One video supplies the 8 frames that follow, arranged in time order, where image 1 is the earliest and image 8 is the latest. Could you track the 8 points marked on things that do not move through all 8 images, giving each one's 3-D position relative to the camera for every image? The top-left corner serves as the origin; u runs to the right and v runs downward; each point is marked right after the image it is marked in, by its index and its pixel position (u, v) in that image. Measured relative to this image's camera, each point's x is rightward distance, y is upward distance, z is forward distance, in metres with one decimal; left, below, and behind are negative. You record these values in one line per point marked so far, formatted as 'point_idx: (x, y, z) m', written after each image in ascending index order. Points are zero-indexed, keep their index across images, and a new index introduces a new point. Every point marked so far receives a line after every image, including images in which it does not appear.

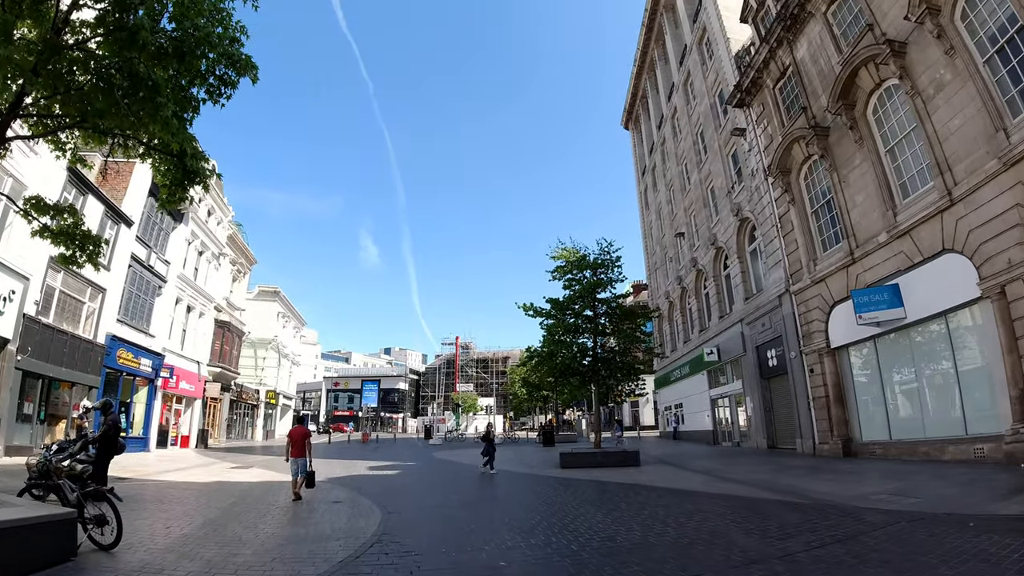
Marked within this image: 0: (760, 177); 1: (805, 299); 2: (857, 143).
0: (+9.5, +4.3, +19.9) m
1: (+9.7, -0.3, +17.2) m
2: (+10.5, +4.4, +15.8) m
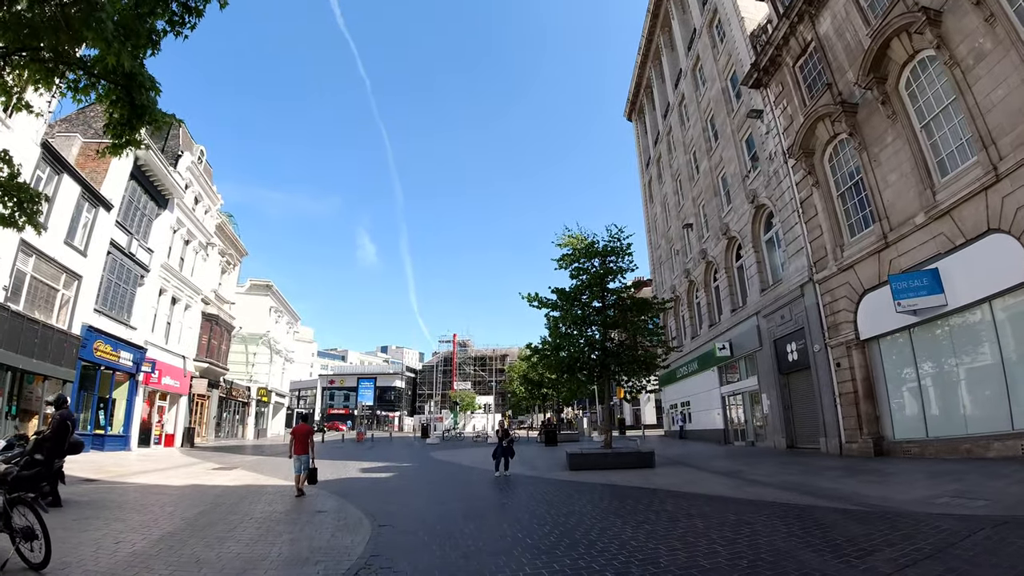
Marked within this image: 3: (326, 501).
0: (+9.7, +4.6, +18.8) m
1: (+9.9, +0.1, +16.1) m
2: (+10.6, +4.7, +14.7) m
3: (-3.1, -3.6, +8.8) m
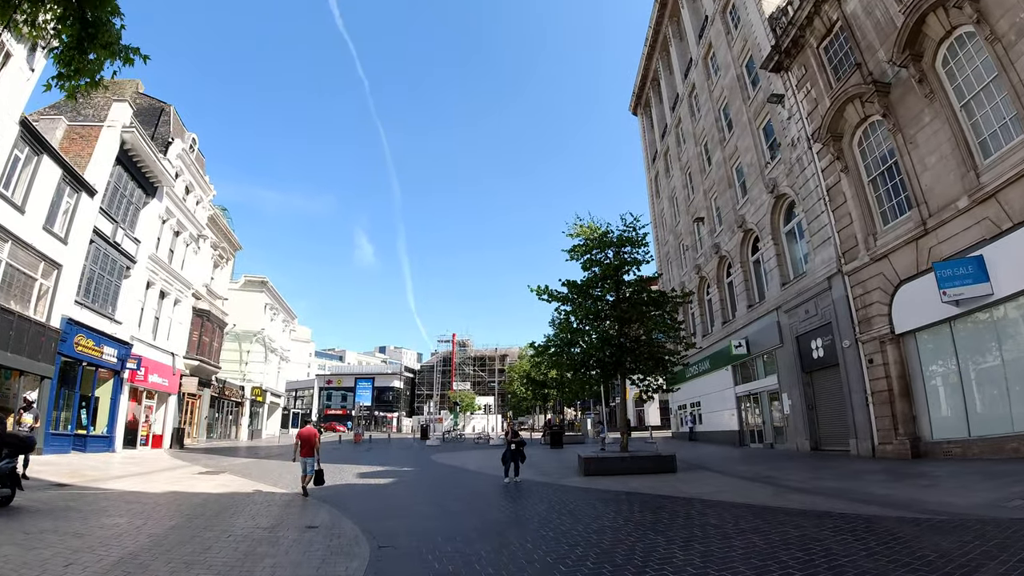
0: (+9.9, +4.8, +17.8) m
1: (+10.1, +0.3, +15.1) m
2: (+10.9, +5.0, +13.7) m
3: (-2.9, -3.3, +7.7) m
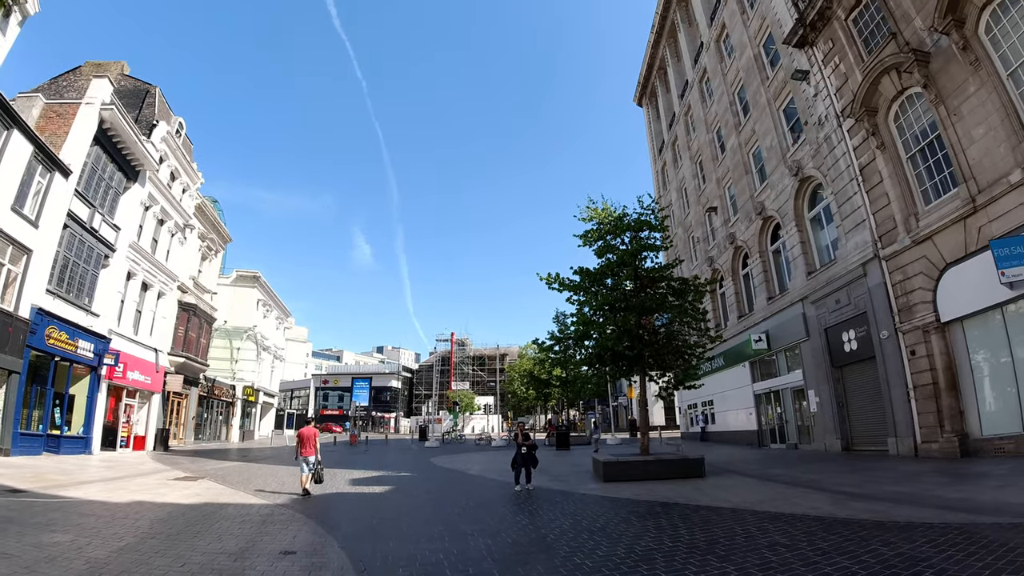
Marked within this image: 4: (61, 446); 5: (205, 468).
0: (+10.1, +5.2, +16.5) m
1: (+10.3, +0.6, +13.8) m
2: (+11.1, +5.3, +12.4) m
3: (-2.6, -3.0, +6.4) m
4: (-15.5, -5.5, +17.9) m
5: (-10.5, -6.2, +17.8) m
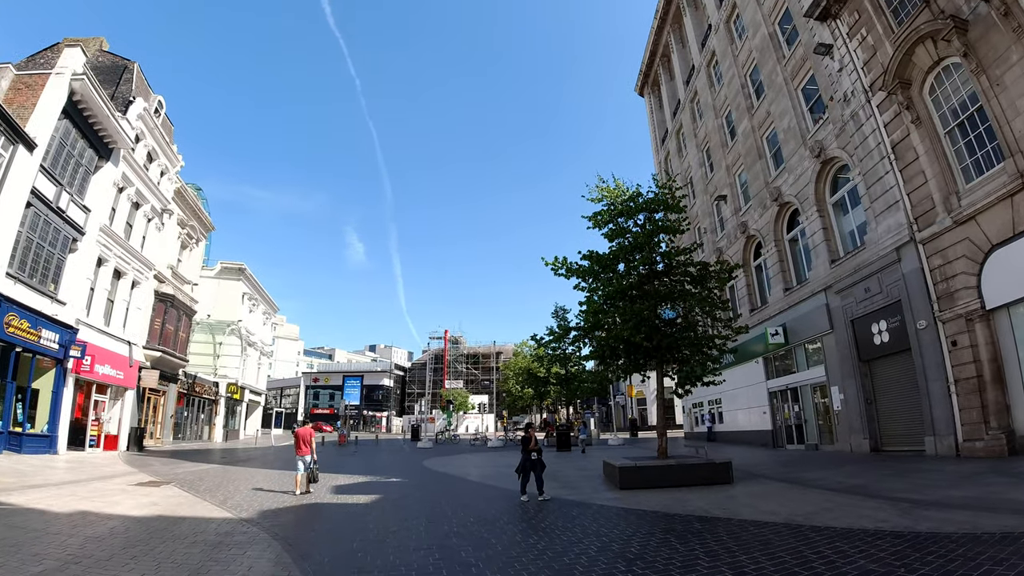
0: (+10.2, +5.5, +15.3) m
1: (+10.4, +0.9, +12.7) m
2: (+11.2, +5.6, +11.2) m
3: (-2.4, -2.6, +5.0) m
4: (-15.5, -5.0, +16.4) m
5: (-10.5, -5.7, +16.3) m
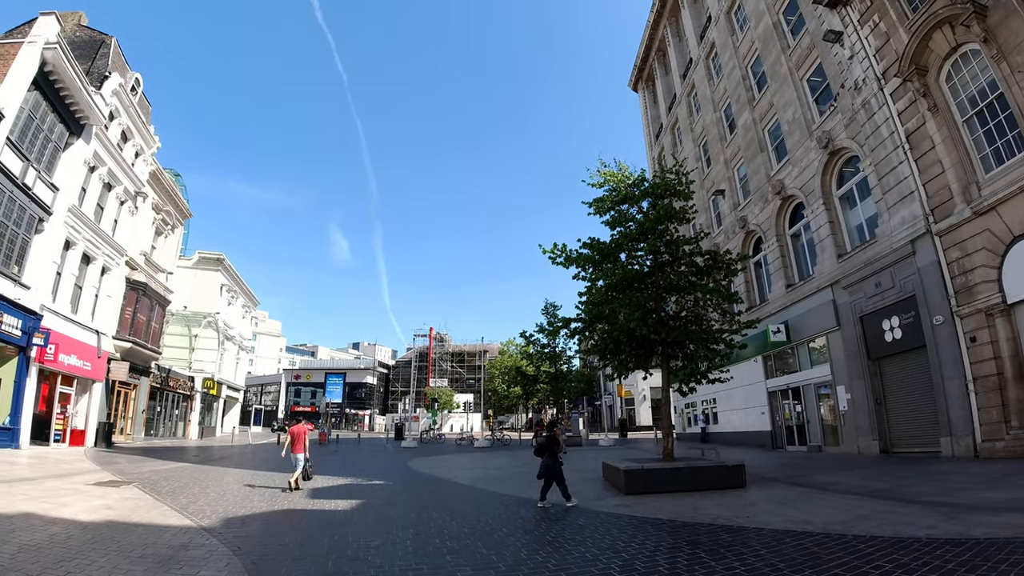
0: (+10.1, +5.6, +14.7) m
1: (+10.4, +1.1, +12.1) m
2: (+11.3, +5.7, +10.7) m
3: (-2.3, -2.3, +4.1) m
4: (-15.8, -4.5, +15.1) m
5: (-10.7, -5.3, +15.2) m
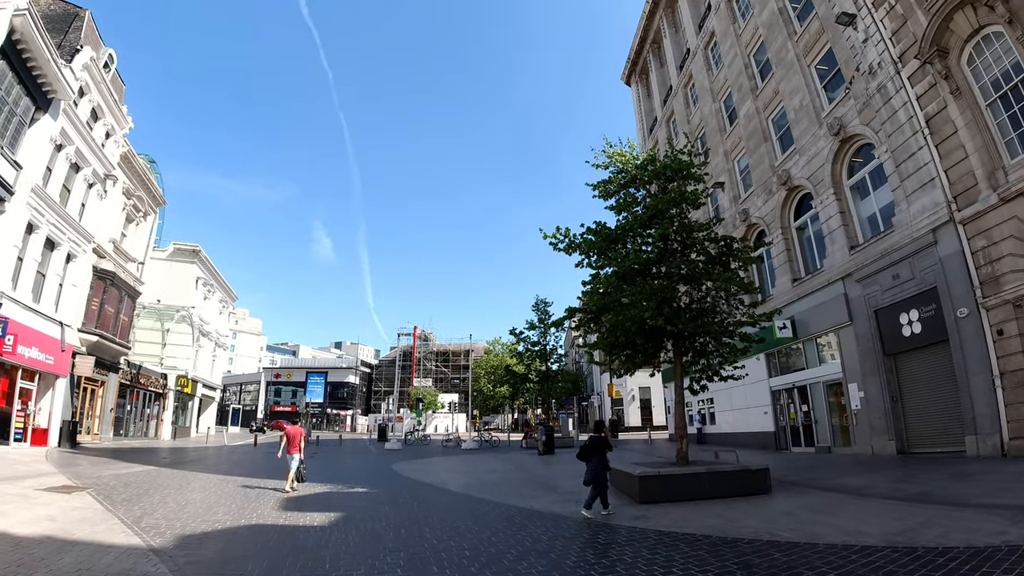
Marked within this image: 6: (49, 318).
0: (+10.1, +5.8, +14.1) m
1: (+10.4, +1.3, +11.4) m
2: (+11.4, +5.9, +10.0) m
3: (-2.1, -2.0, +3.1) m
4: (-15.9, -4.1, +13.7) m
5: (-10.9, -4.9, +13.9) m
6: (-16.7, -1.2, +18.7) m
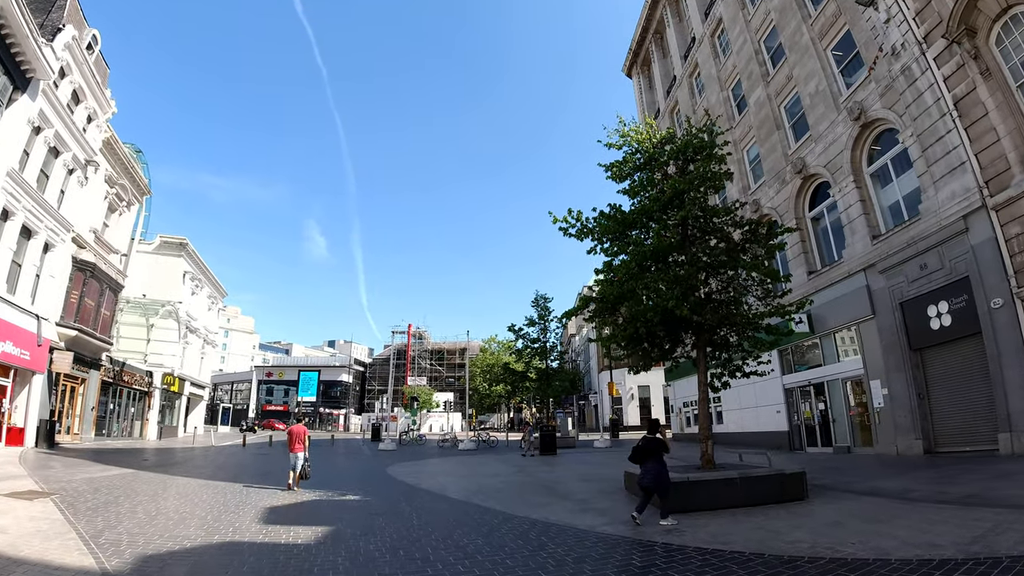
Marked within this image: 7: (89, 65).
0: (+10.2, +6.0, +13.3) m
1: (+10.5, +1.5, +10.7) m
2: (+11.6, +6.1, +9.3) m
3: (-1.9, -1.8, +2.2) m
4: (-15.8, -3.8, +12.7) m
5: (-10.8, -4.7, +12.9) m
6: (-16.6, -0.9, +17.7) m
7: (-16.4, +8.5, +19.9) m
